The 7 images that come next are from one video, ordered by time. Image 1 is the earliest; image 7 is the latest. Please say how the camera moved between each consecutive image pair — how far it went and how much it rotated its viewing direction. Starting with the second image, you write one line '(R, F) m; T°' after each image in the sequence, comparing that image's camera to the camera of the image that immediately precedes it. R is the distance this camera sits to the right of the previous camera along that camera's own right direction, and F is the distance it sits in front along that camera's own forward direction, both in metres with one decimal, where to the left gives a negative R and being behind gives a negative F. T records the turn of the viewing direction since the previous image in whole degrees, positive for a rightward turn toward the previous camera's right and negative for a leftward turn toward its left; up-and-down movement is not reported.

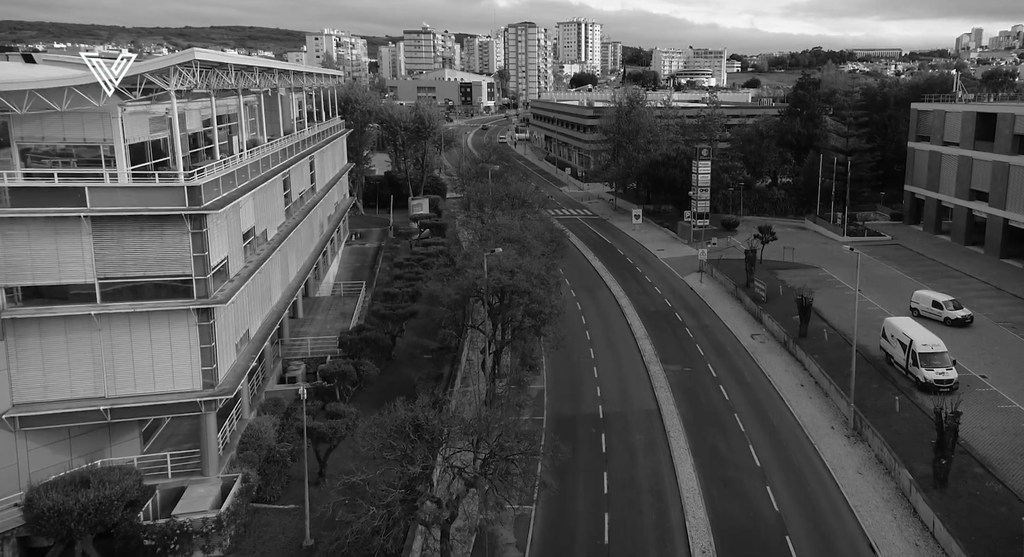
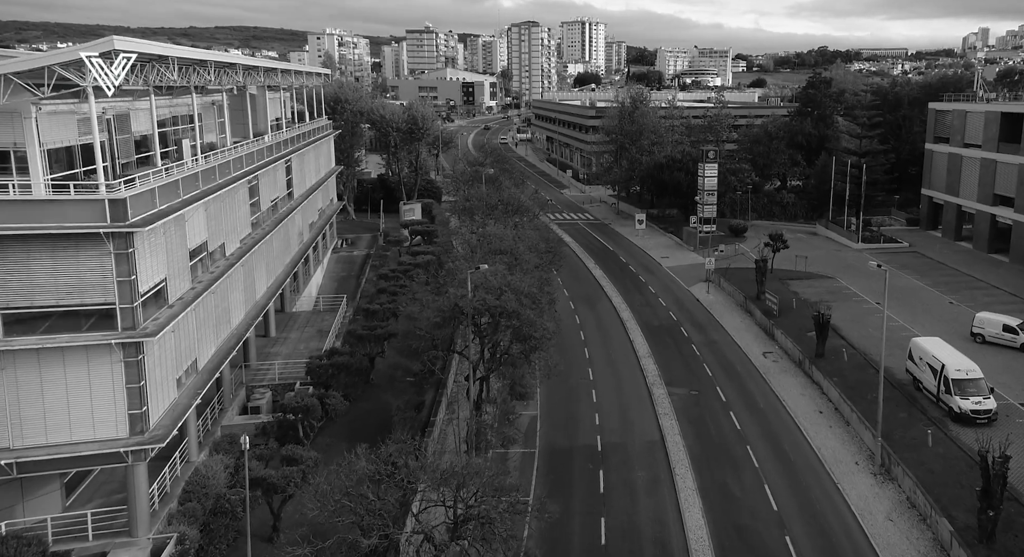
(+0.6, +3.6) m; 0°
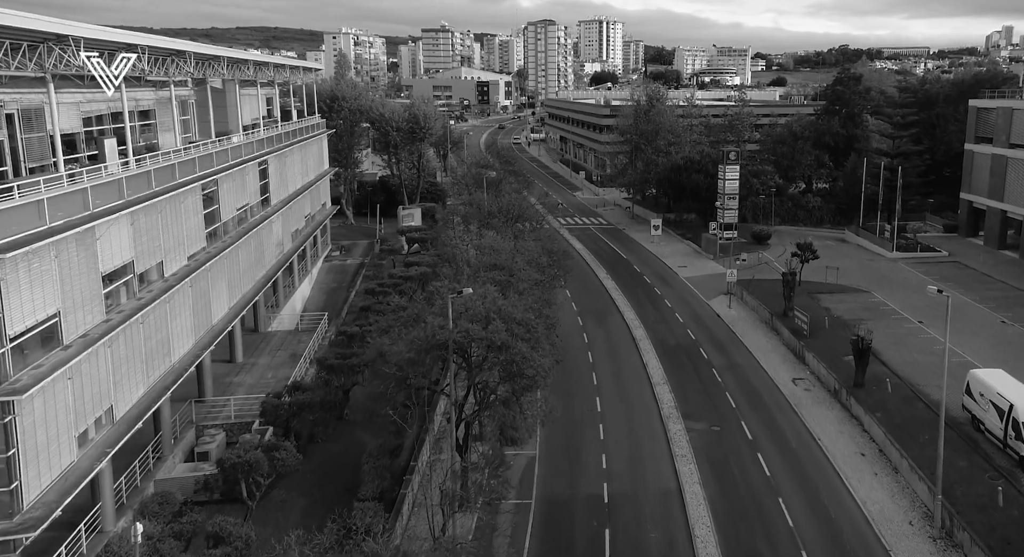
(+0.8, +4.8) m; -1°
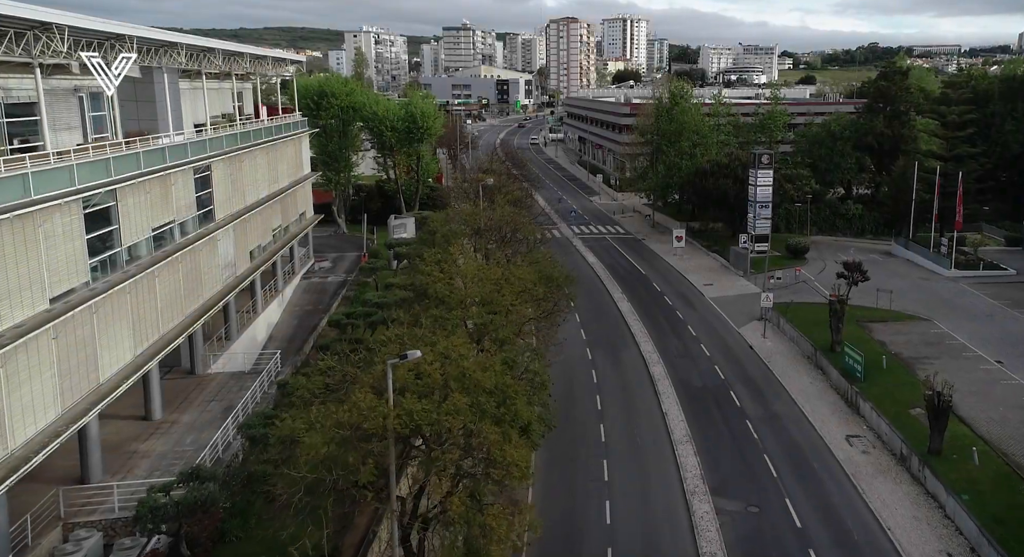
(+1.2, +7.4) m; -1°
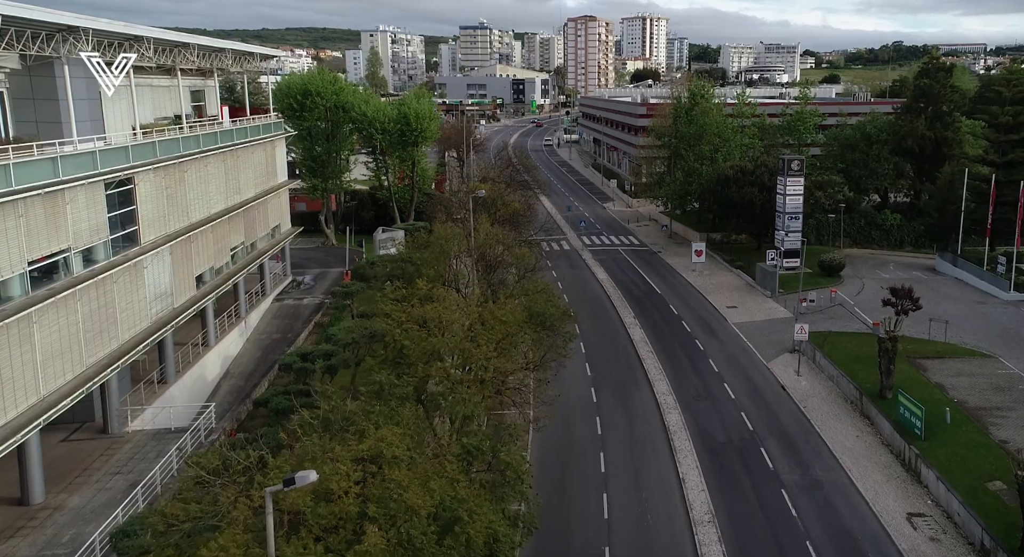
(+1.1, +6.2) m; -1°
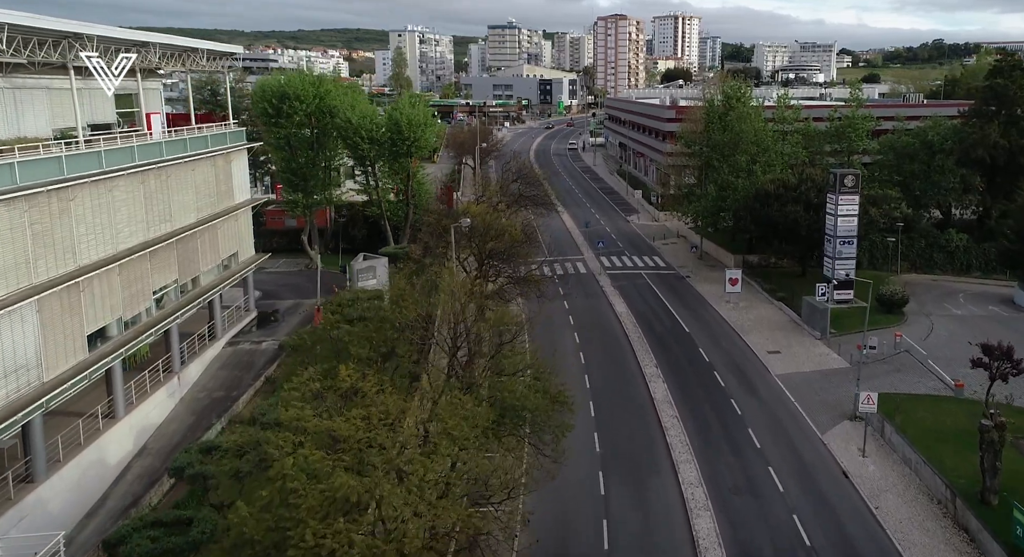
(+1.4, +8.2) m; -2°
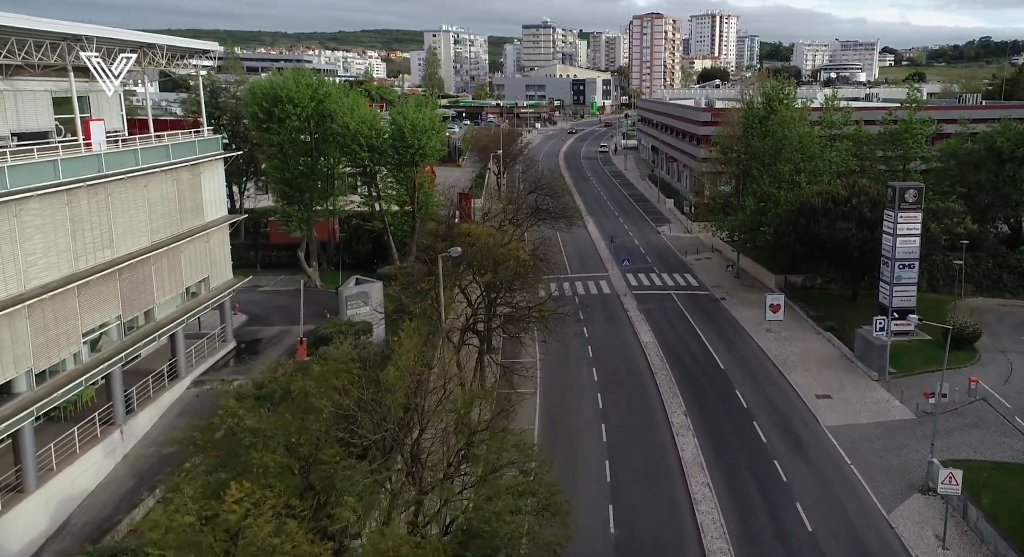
(+1.1, +5.7) m; -2°
